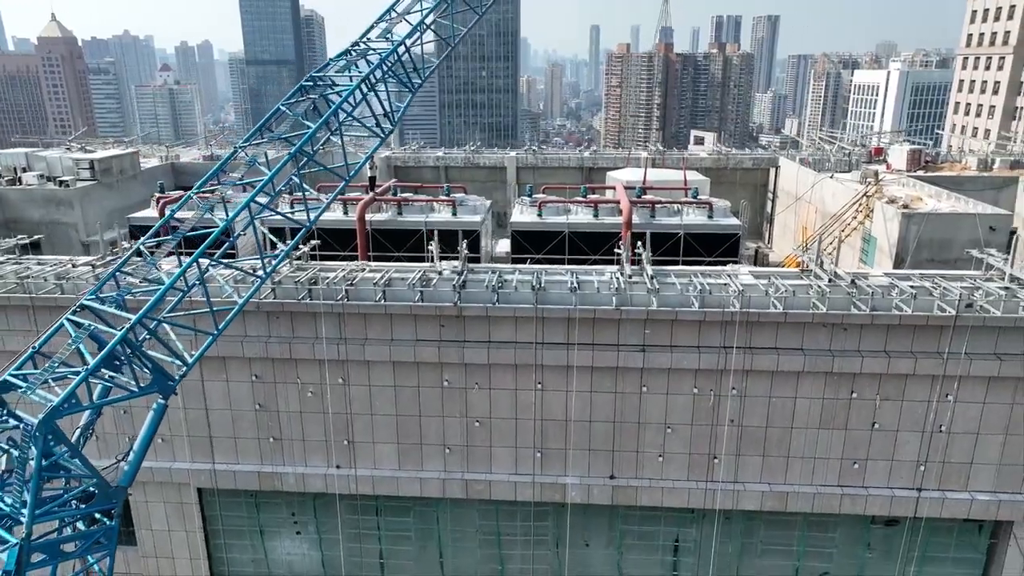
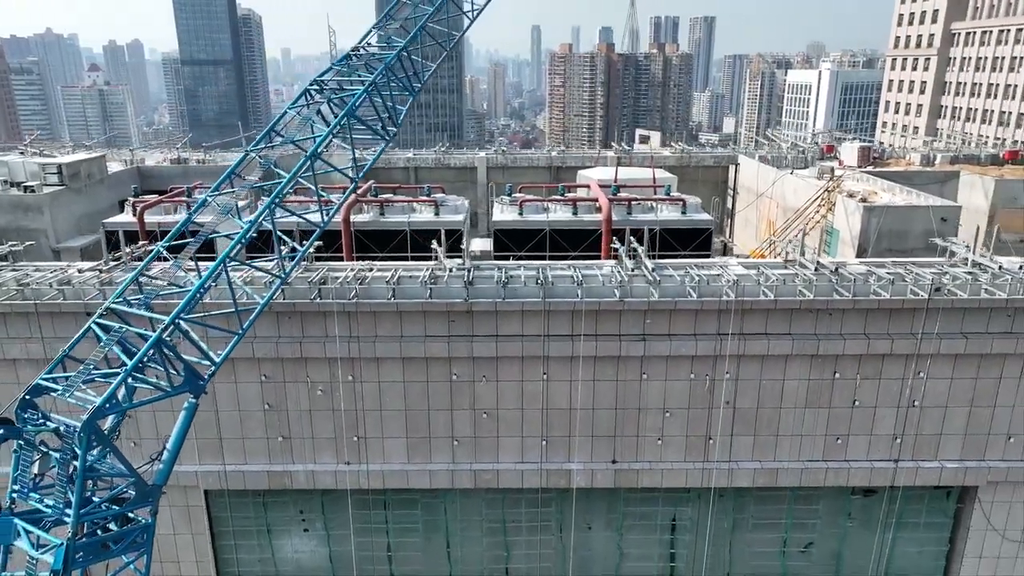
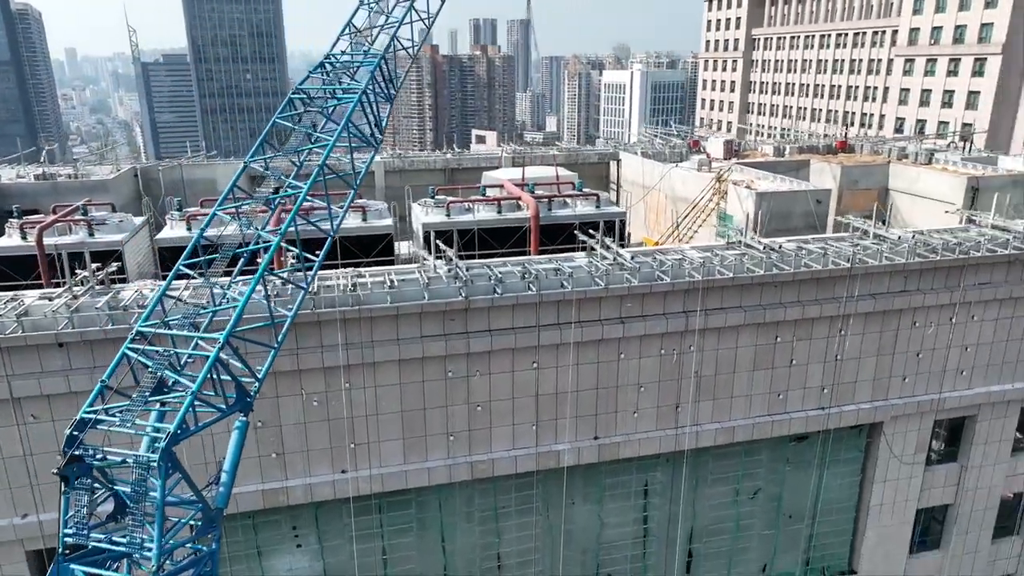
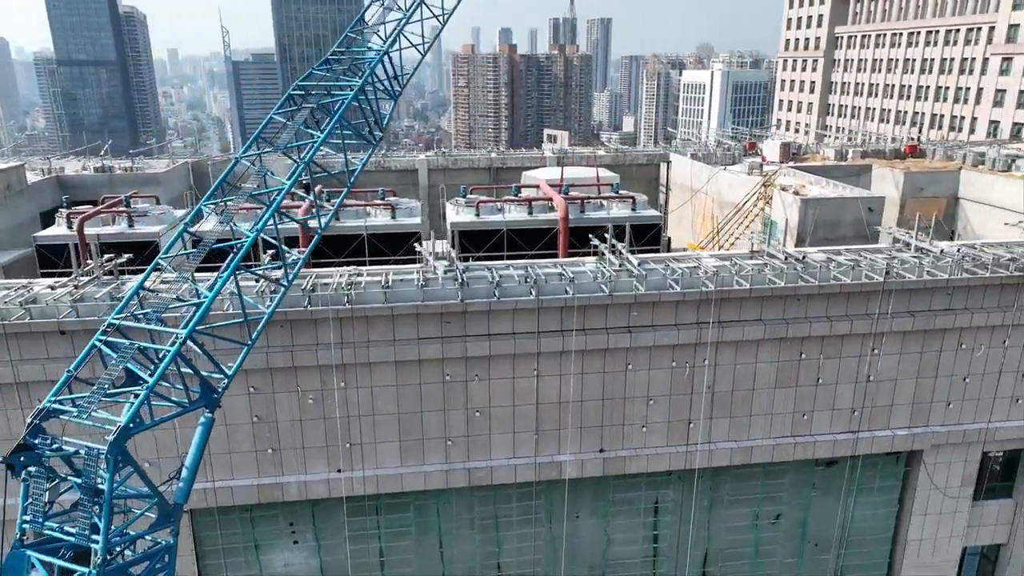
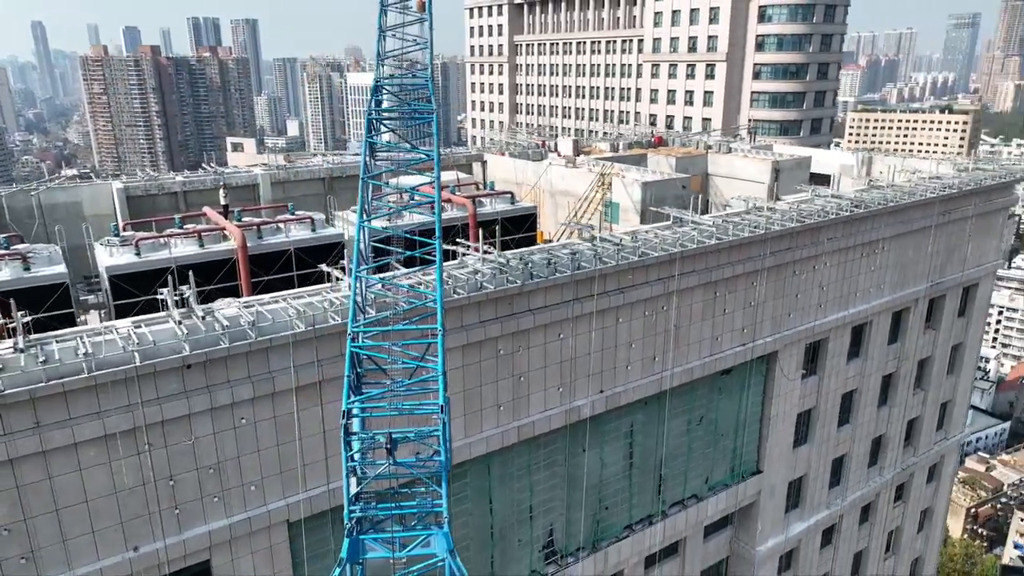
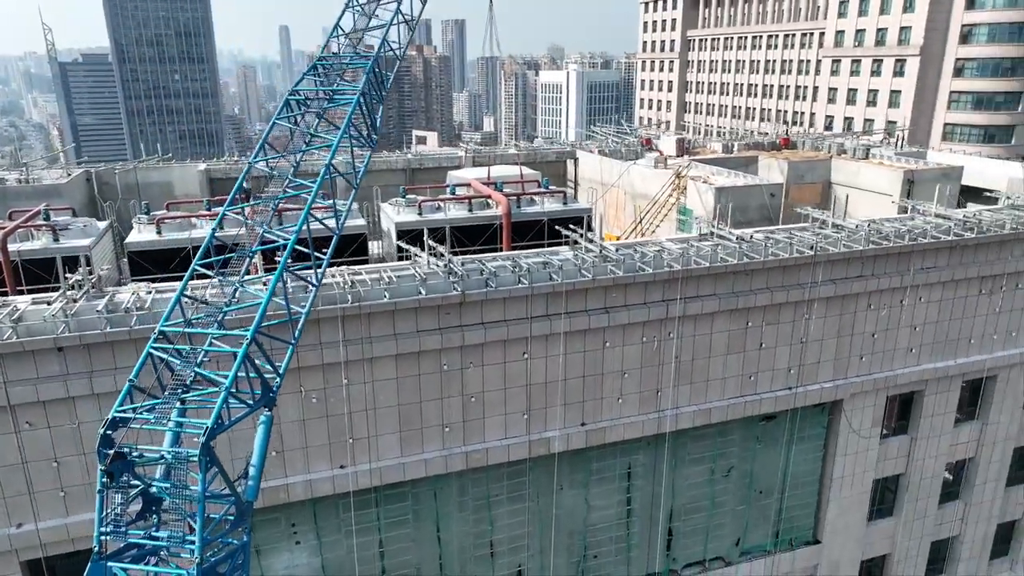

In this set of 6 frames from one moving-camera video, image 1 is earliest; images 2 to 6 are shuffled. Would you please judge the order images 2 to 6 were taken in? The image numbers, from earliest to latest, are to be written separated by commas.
2, 4, 3, 6, 5
